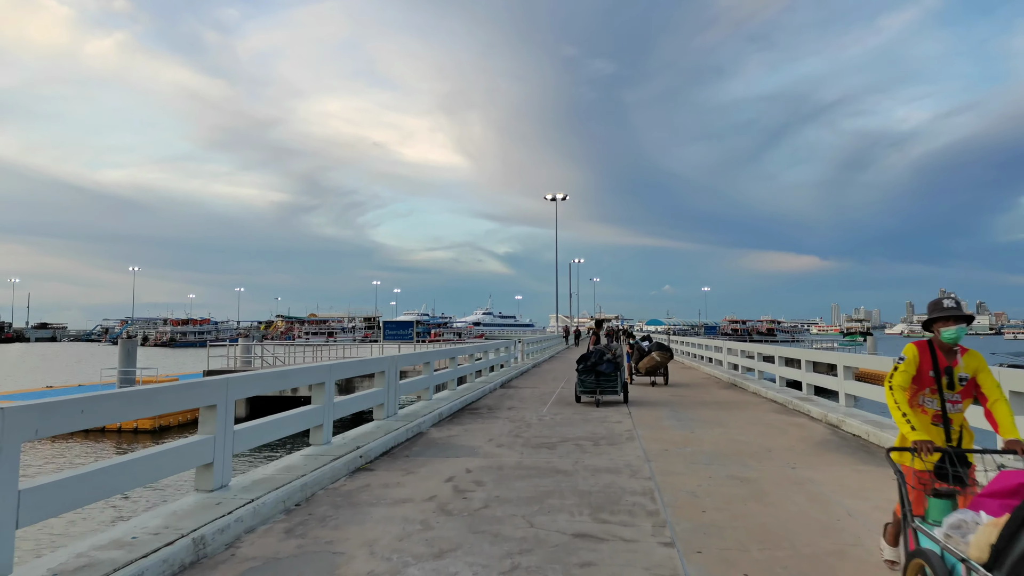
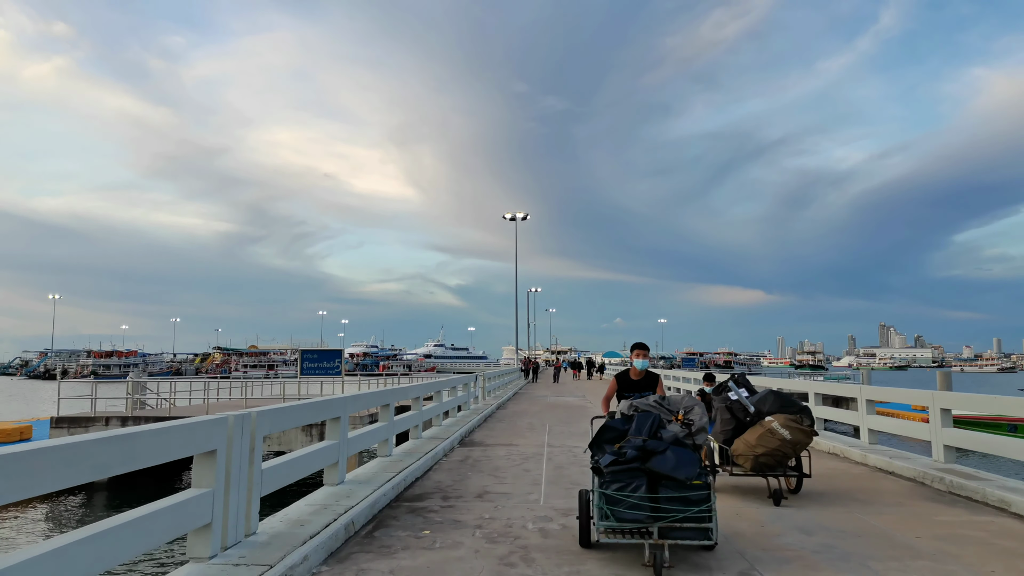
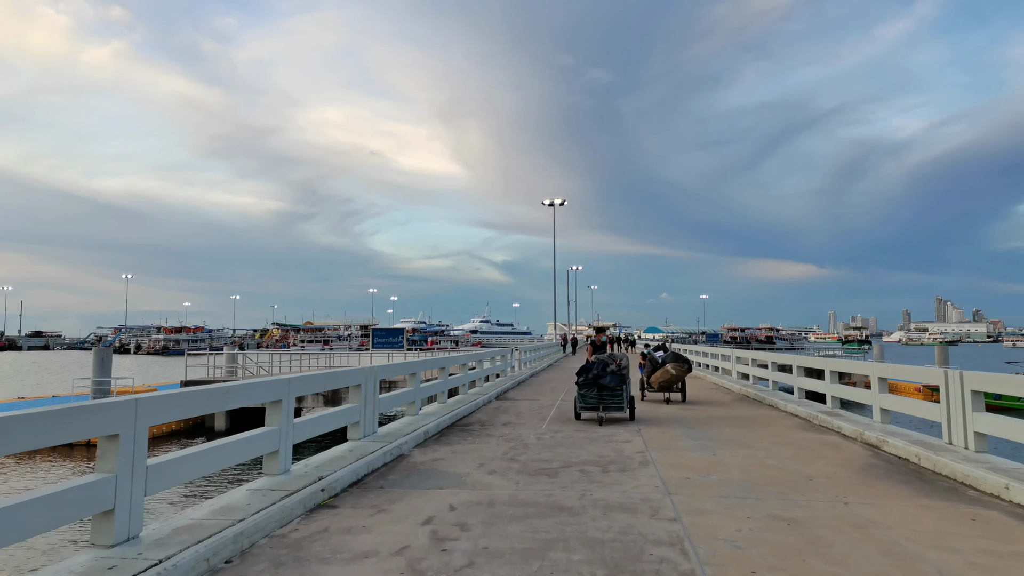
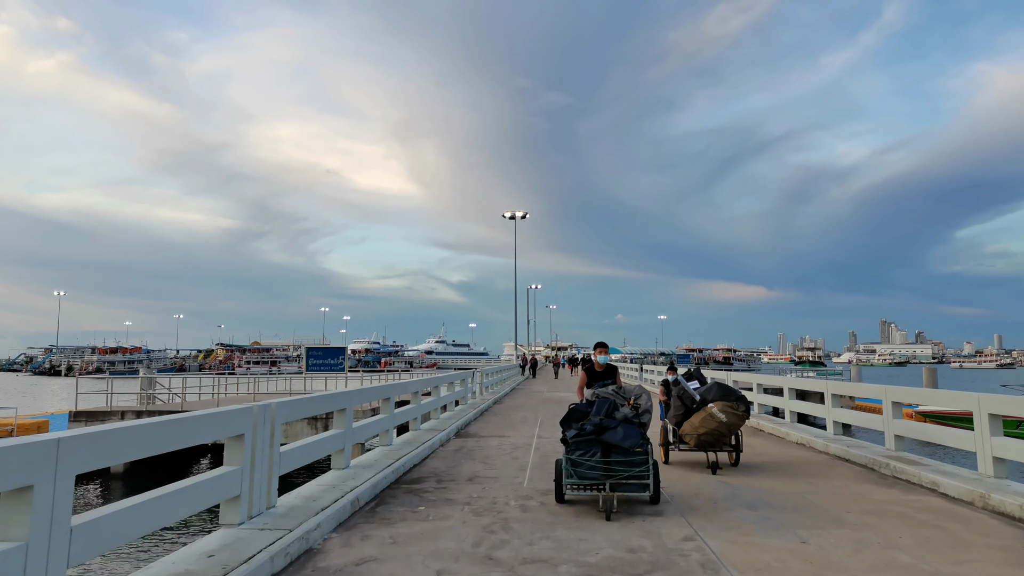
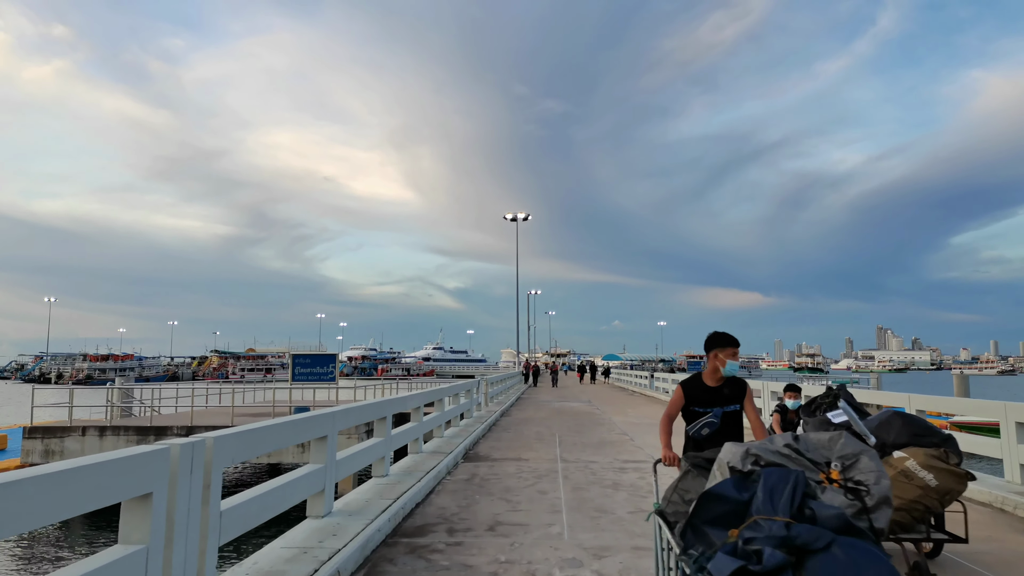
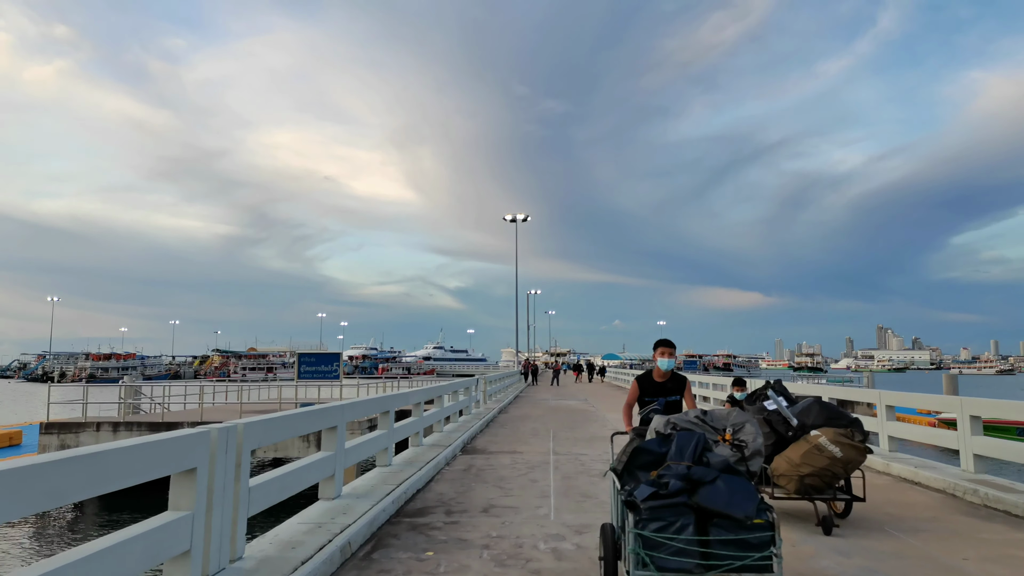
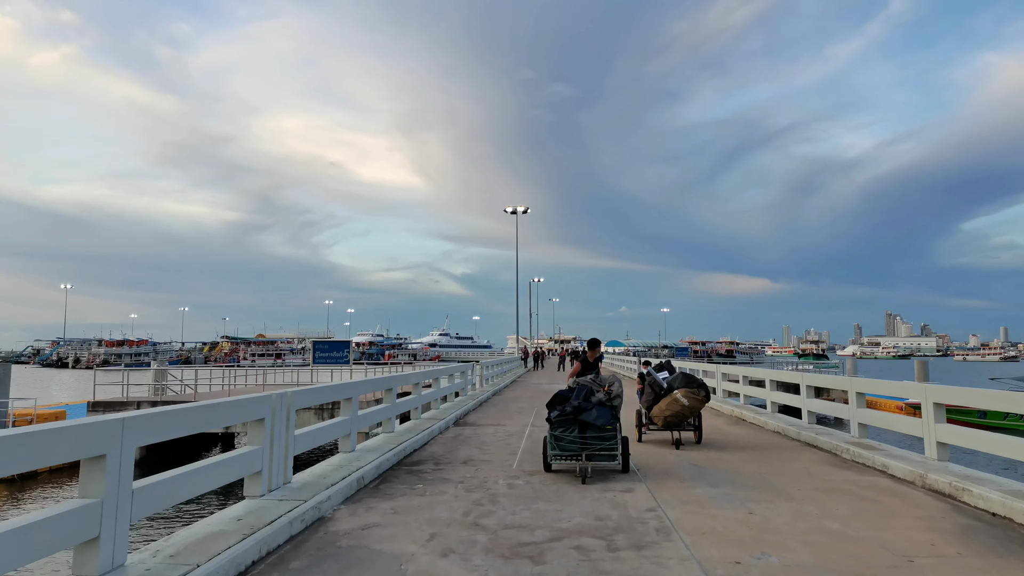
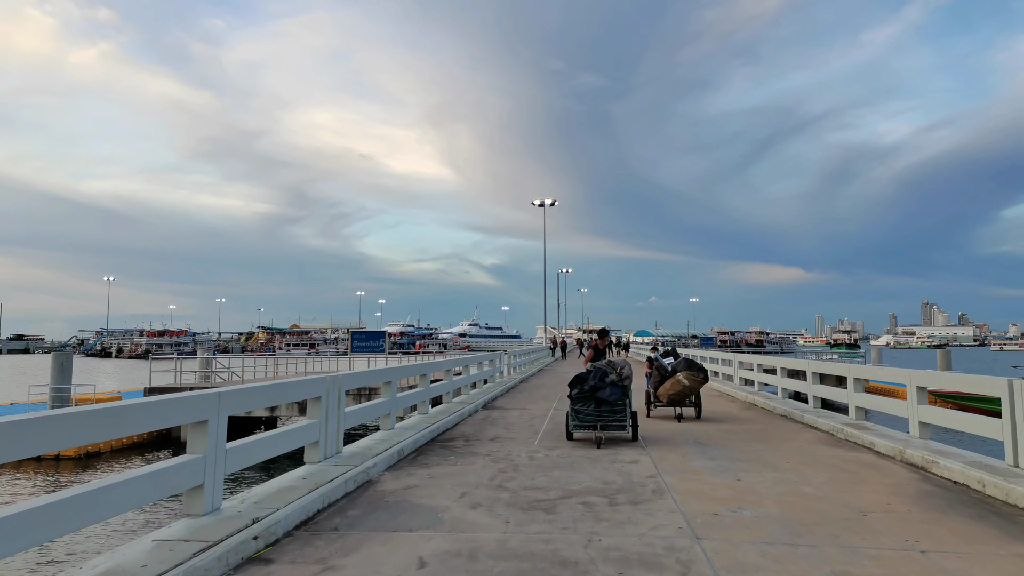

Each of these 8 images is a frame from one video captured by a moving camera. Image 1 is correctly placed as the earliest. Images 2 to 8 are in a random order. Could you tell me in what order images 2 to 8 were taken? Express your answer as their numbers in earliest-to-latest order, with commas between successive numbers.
3, 8, 7, 4, 2, 6, 5
